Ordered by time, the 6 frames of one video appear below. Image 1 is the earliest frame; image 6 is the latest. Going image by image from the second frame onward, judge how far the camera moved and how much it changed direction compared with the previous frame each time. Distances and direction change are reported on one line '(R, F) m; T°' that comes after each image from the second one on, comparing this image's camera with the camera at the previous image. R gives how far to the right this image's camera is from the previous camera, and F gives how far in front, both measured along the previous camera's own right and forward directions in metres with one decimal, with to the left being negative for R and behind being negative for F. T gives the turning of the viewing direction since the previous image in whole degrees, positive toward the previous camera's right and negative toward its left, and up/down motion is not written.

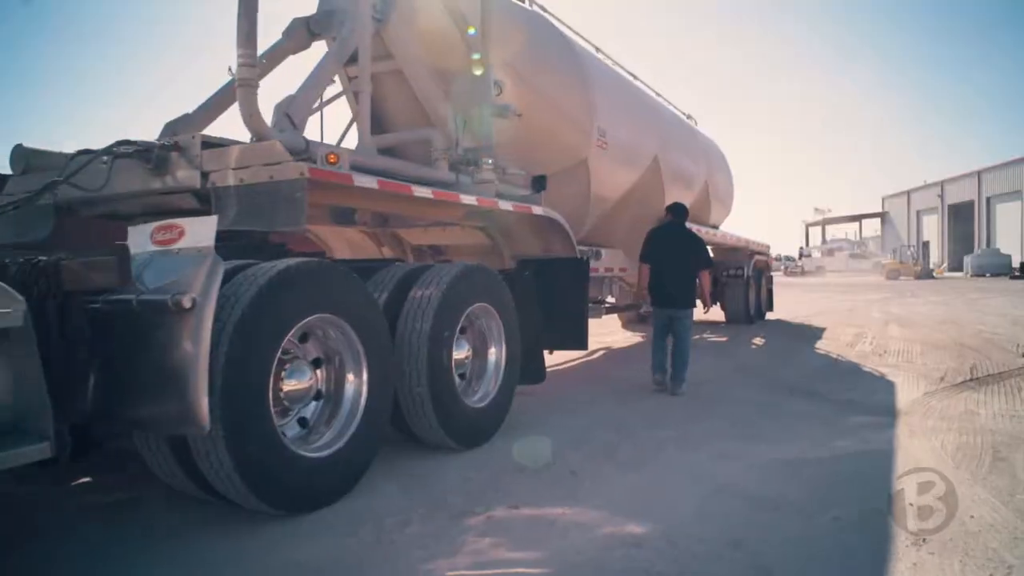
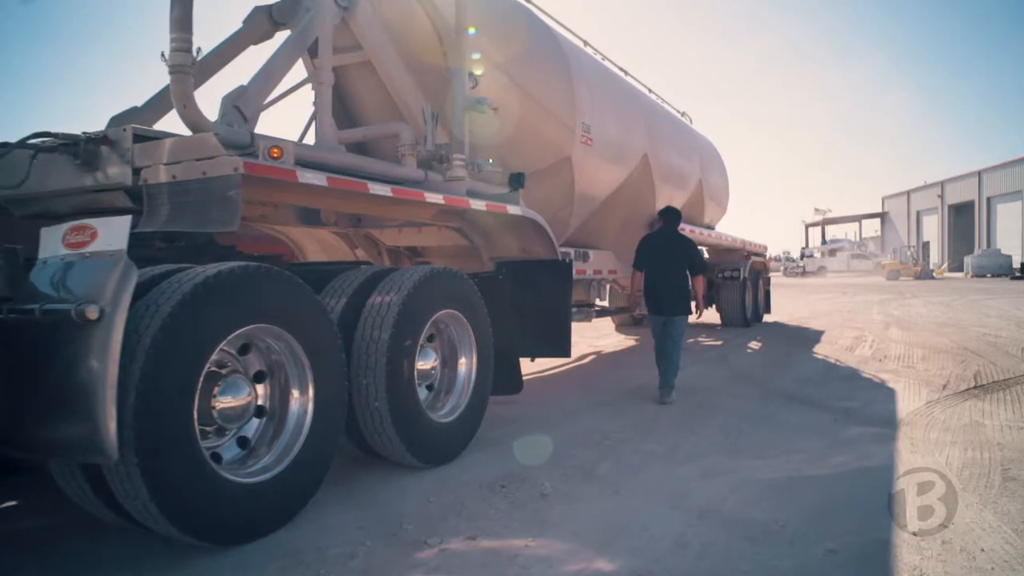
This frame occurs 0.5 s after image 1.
(+0.2, +0.4) m; 0°
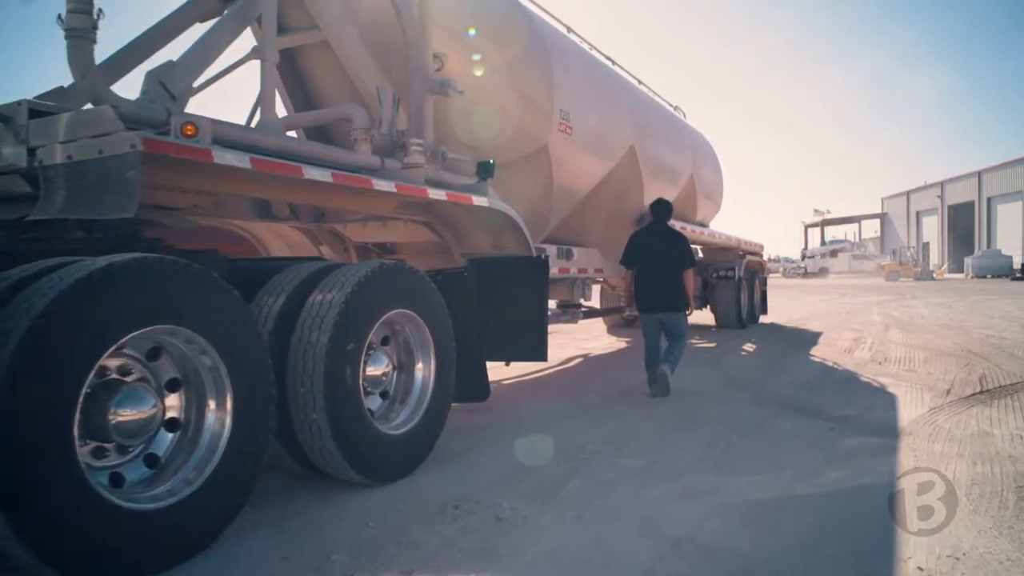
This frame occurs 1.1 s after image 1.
(+0.3, +0.5) m; 0°
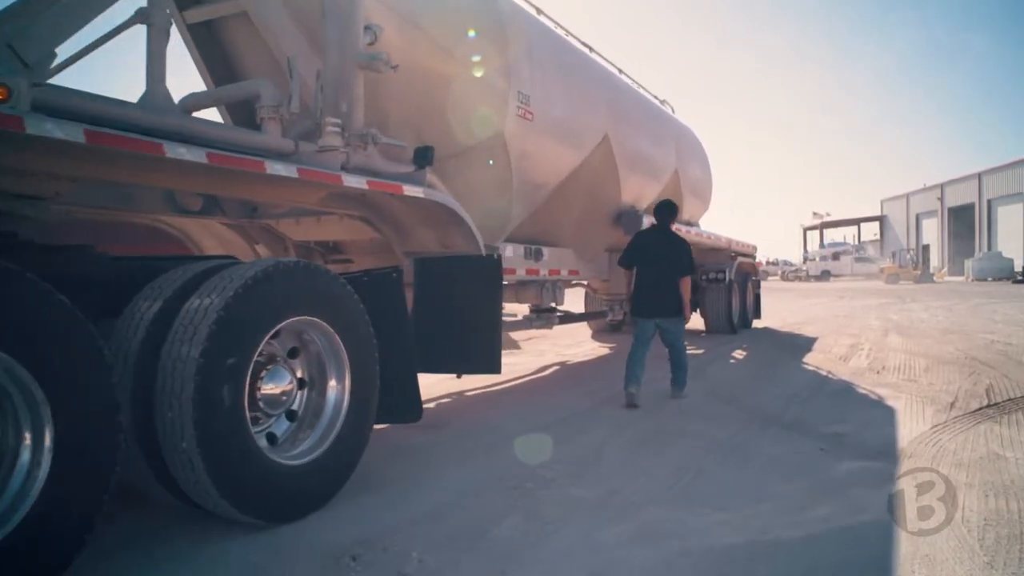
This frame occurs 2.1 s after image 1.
(+0.4, +0.7) m; 0°
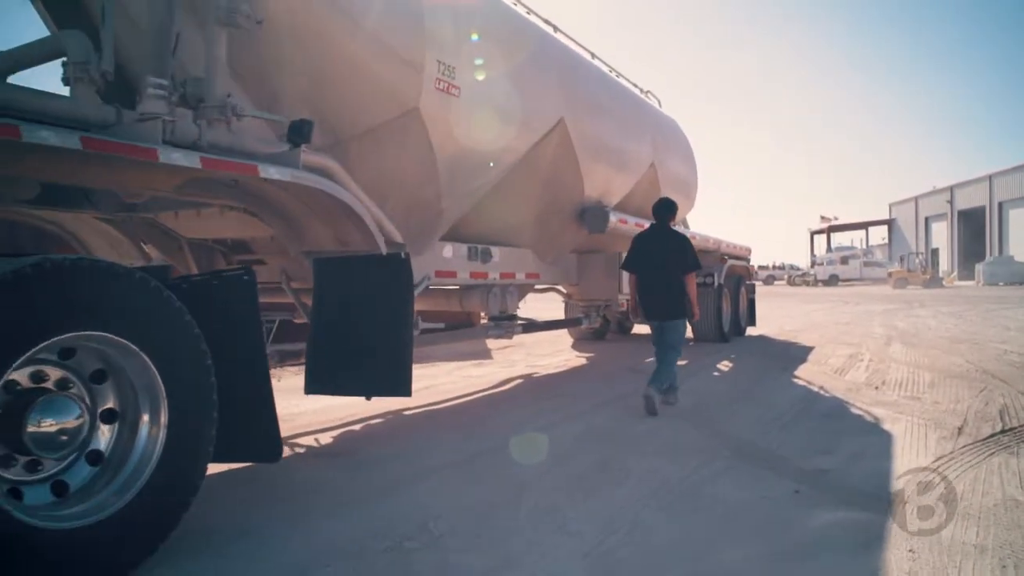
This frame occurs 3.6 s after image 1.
(+0.6, +0.9) m; -1°
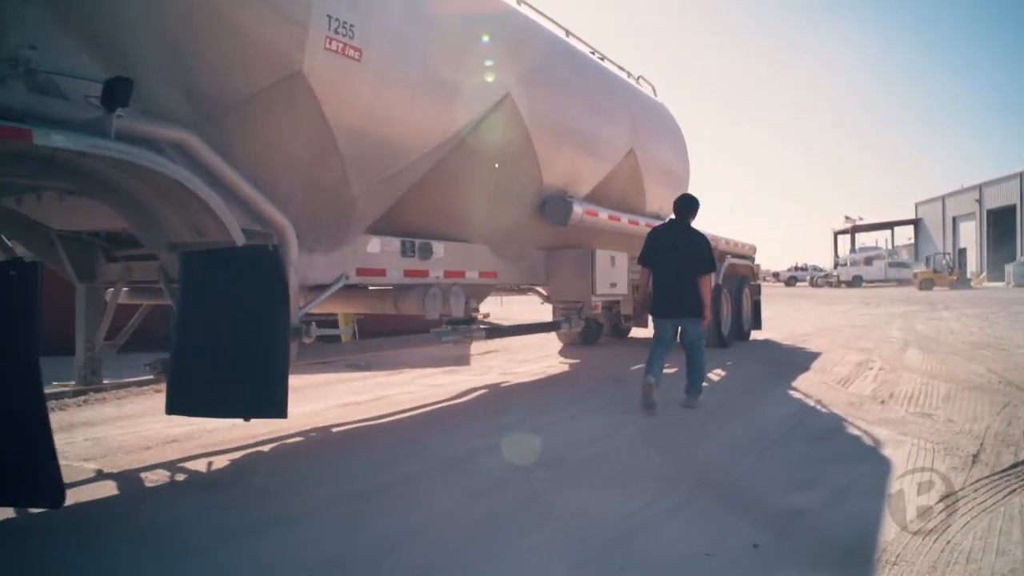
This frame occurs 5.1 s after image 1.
(+0.7, +0.8) m; -2°
